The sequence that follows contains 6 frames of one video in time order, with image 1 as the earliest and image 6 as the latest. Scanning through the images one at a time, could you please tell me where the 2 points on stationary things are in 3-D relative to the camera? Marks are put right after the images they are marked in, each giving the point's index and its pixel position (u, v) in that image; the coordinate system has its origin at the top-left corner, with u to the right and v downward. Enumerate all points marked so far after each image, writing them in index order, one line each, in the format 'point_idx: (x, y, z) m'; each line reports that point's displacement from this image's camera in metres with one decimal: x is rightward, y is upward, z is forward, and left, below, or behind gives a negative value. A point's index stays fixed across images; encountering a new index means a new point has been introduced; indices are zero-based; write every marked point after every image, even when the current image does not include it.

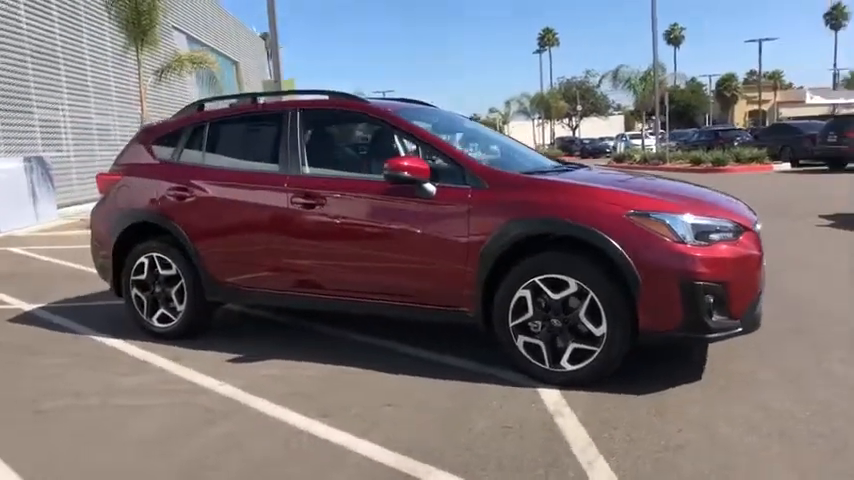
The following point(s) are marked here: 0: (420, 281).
0: (0.0, -0.3, +5.1) m
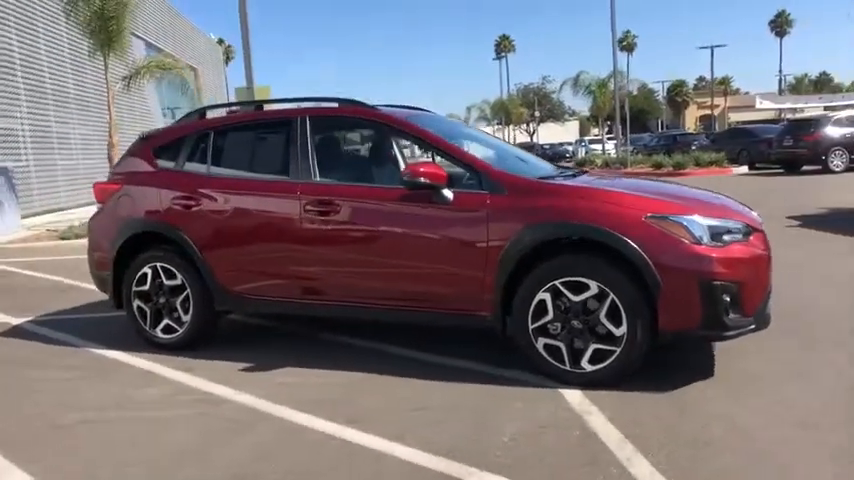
0: (+0.1, -0.3, +5.1) m
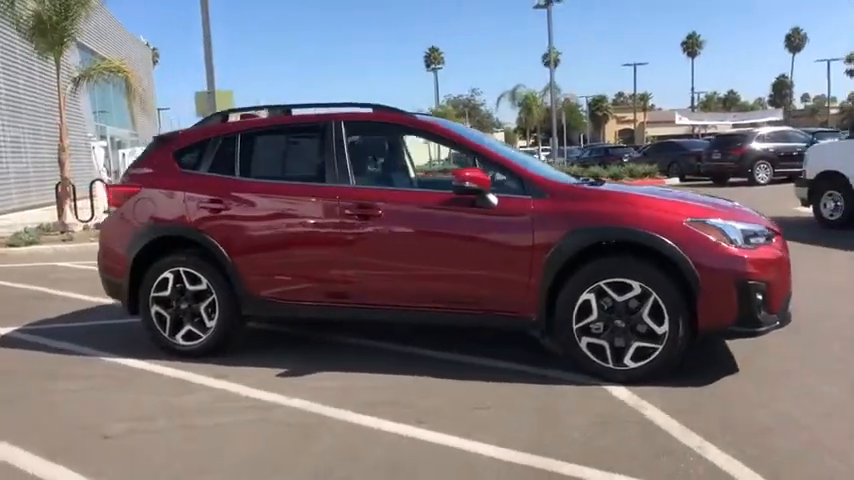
0: (+0.3, -0.3, +5.3) m
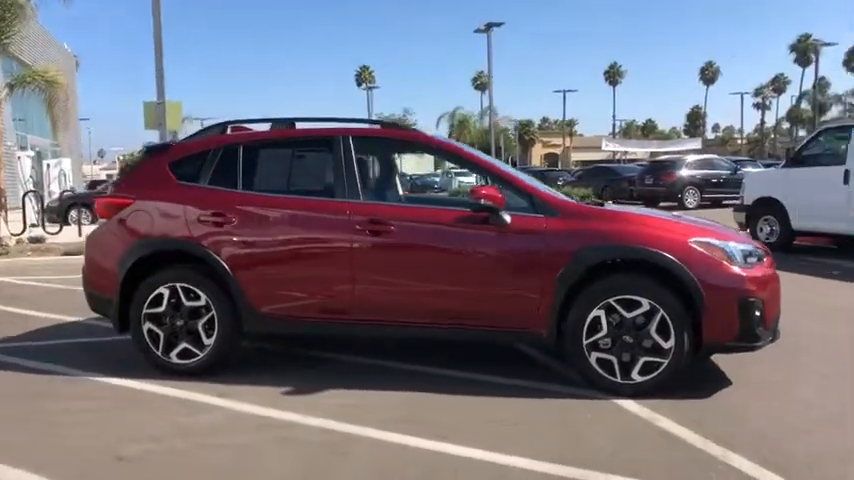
0: (+0.4, -0.4, +5.3) m
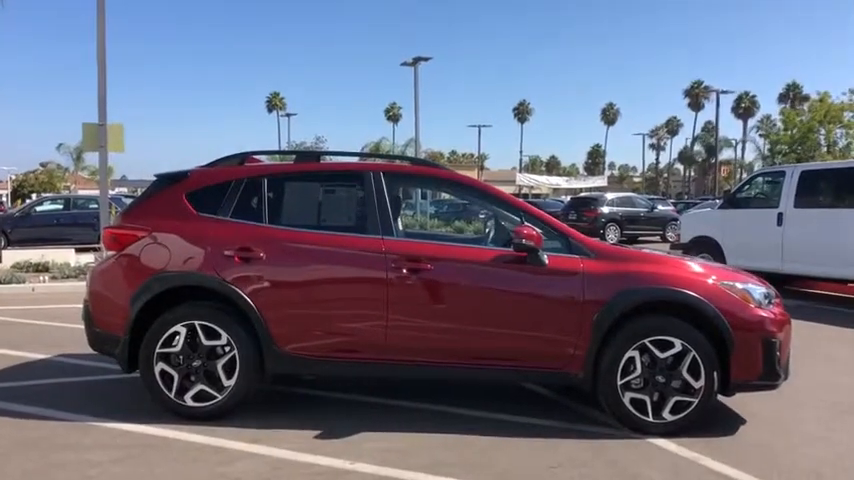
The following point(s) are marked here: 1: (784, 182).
0: (+0.6, -0.7, +5.3) m
1: (+4.8, +0.8, +10.9) m
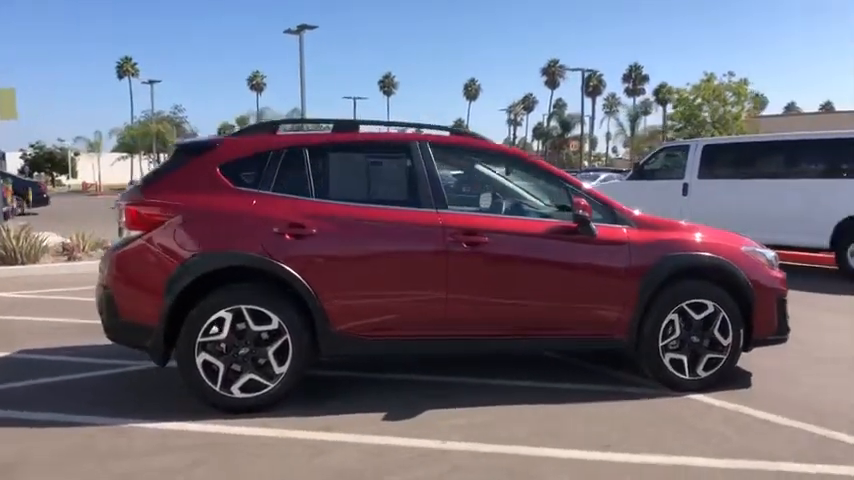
0: (+1.0, -0.5, +5.4) m
1: (+3.7, +1.2, +11.6) m
